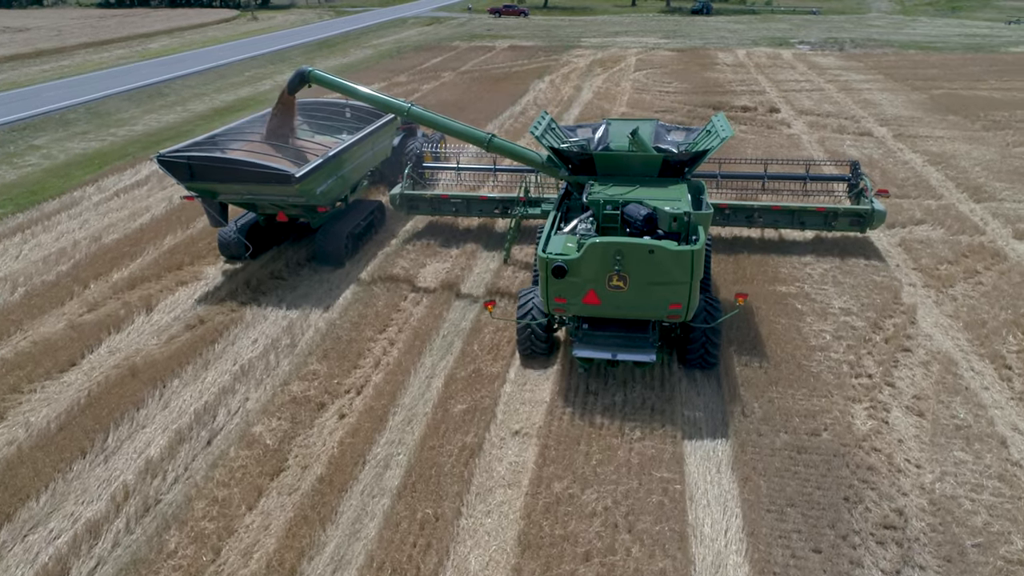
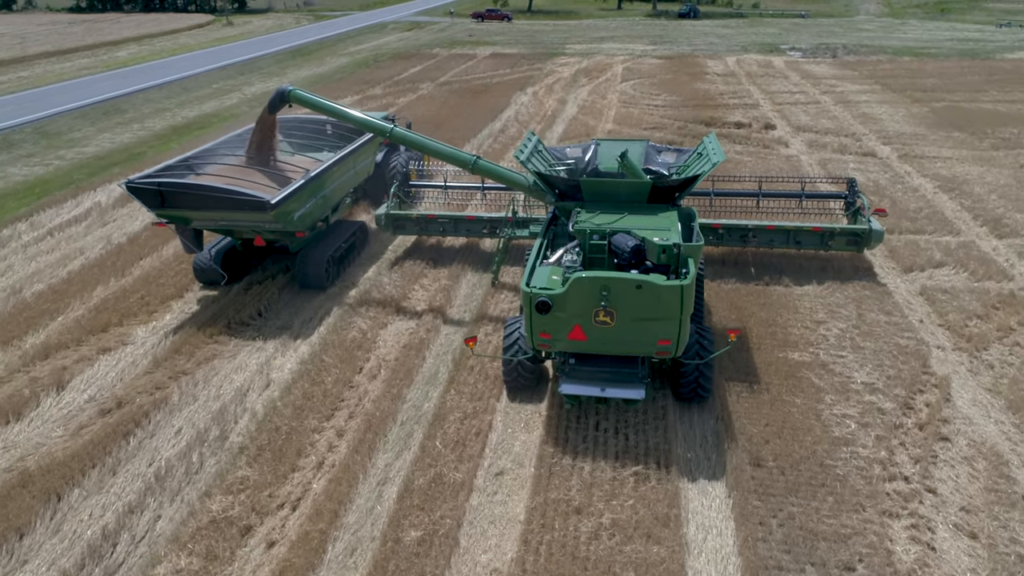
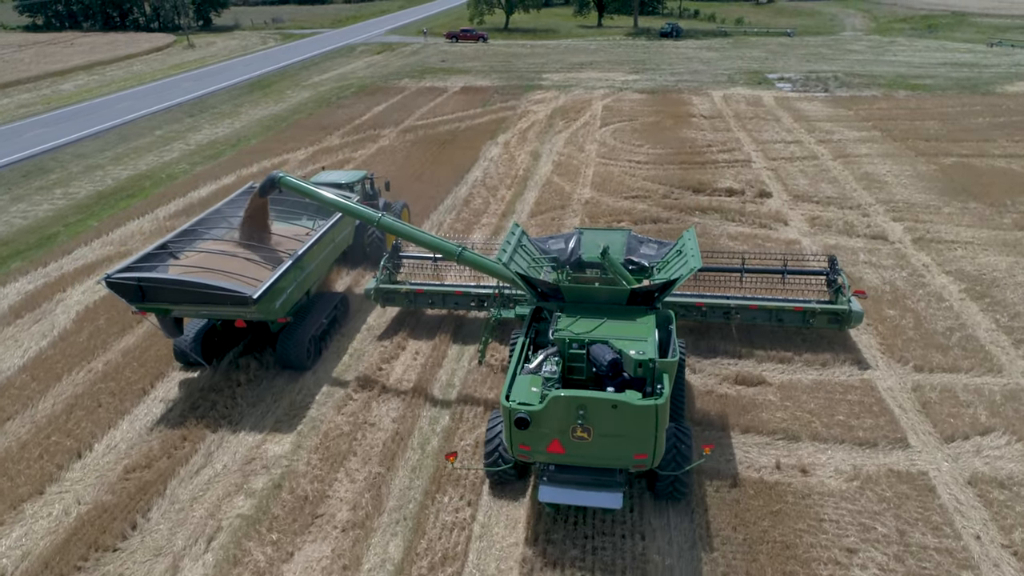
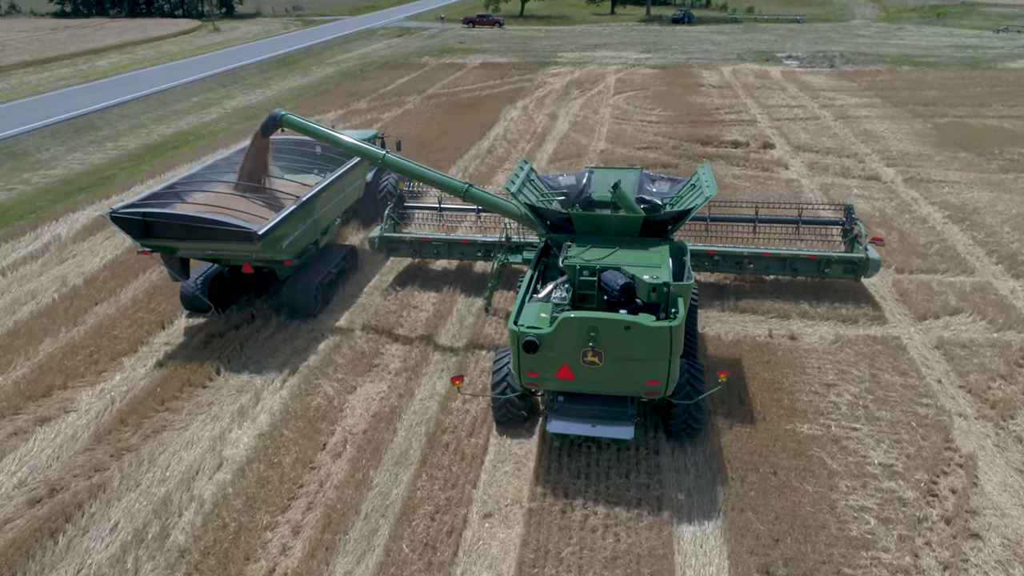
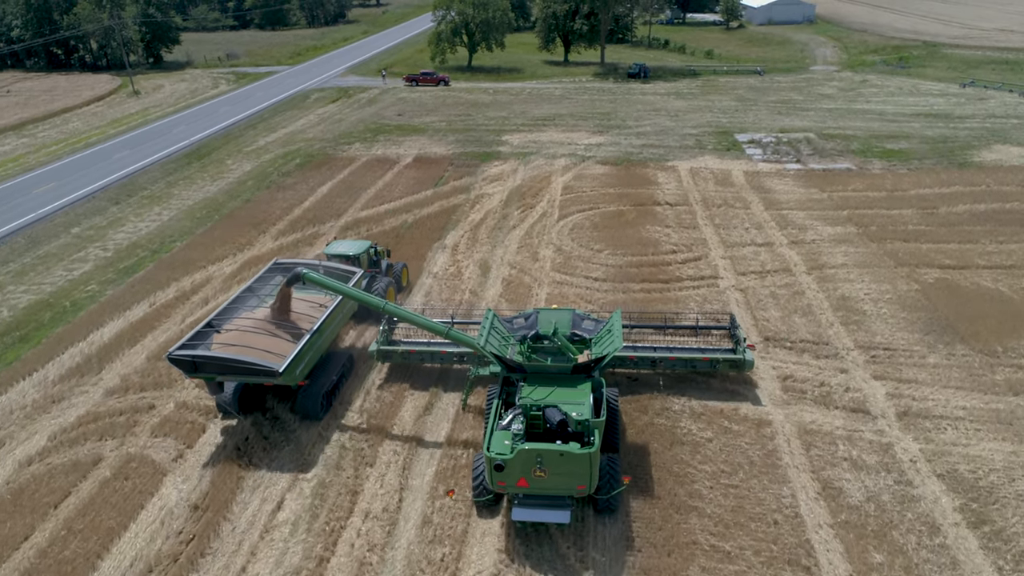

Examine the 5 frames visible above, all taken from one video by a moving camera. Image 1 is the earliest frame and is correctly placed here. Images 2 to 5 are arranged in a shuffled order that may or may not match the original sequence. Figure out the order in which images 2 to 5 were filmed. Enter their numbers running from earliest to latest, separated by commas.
2, 4, 3, 5
